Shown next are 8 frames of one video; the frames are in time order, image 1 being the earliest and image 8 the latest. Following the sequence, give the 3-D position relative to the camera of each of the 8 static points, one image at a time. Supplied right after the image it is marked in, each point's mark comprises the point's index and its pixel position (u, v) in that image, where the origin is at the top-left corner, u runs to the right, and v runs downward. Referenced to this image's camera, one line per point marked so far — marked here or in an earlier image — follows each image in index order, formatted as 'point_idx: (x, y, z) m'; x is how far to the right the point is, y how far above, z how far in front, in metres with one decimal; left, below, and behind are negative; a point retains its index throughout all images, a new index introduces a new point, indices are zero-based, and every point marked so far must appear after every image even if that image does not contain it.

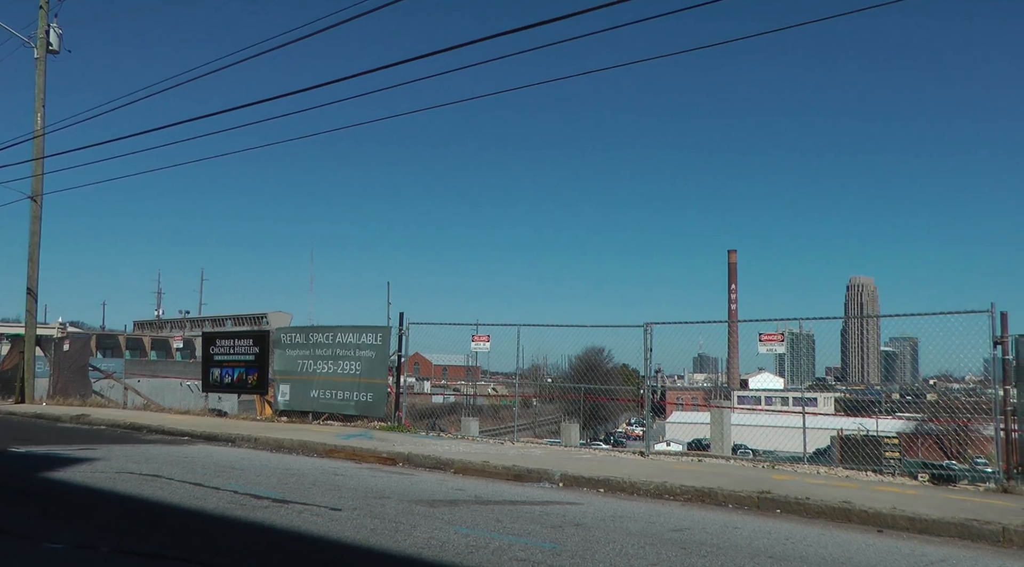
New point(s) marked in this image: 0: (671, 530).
0: (+1.8, -2.8, +9.3) m
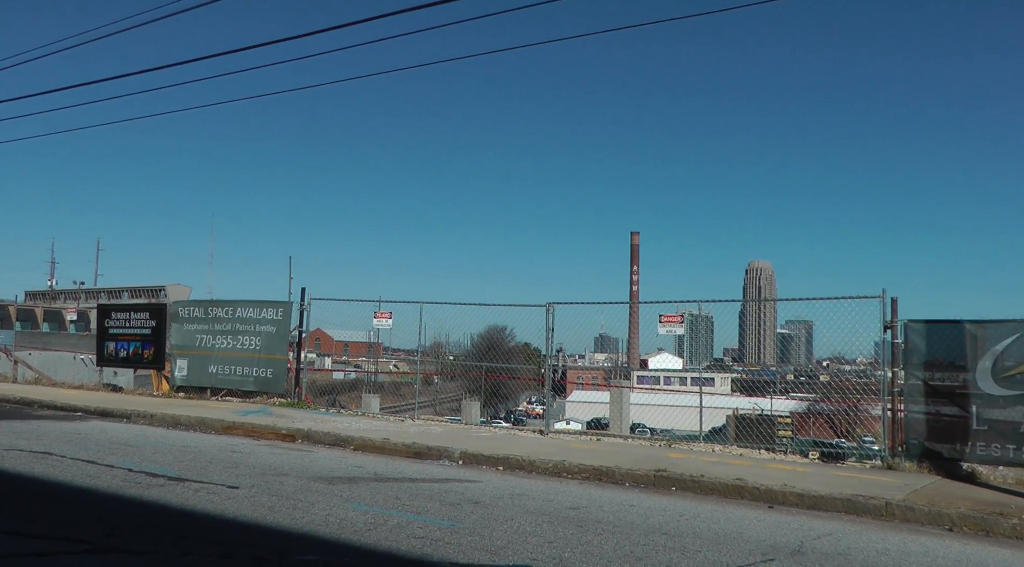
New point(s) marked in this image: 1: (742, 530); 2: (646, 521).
0: (+0.6, -2.5, +9.4) m
1: (+2.5, -2.7, +9.0) m
2: (+1.5, -2.6, +9.1) m
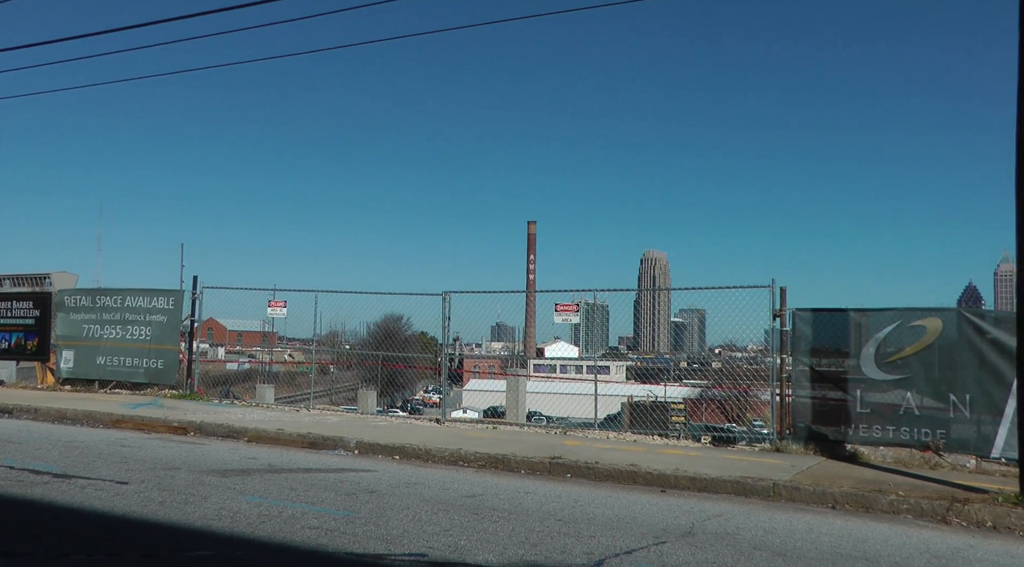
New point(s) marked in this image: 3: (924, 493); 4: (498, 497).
0: (-0.5, -2.4, +9.4) m
1: (+1.4, -2.5, +9.1) m
2: (+0.3, -2.5, +9.3) m
3: (+4.5, -2.3, +9.2) m
4: (-0.2, -2.4, +9.4) m
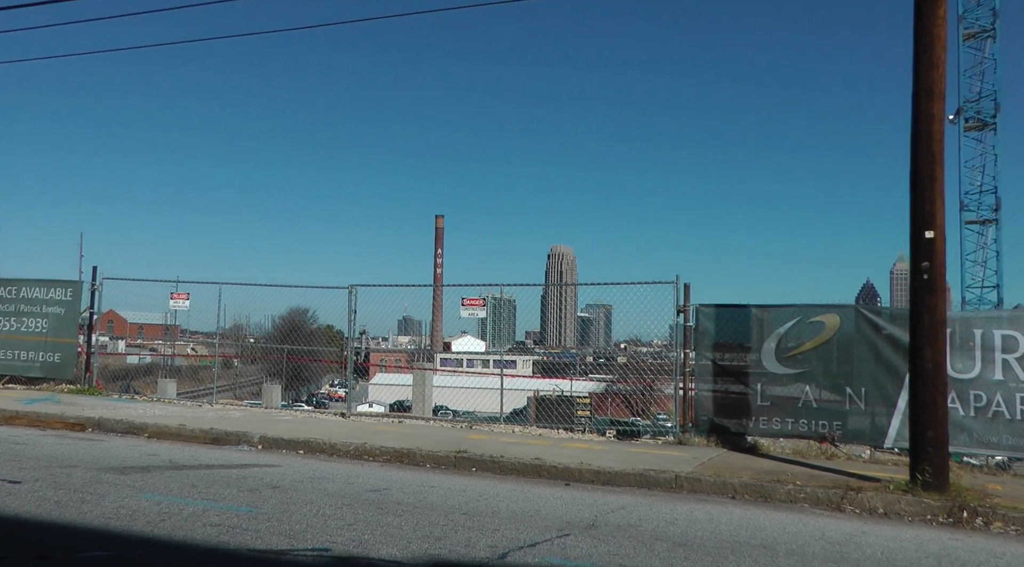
0: (-1.6, -2.3, +9.4) m
1: (+0.3, -2.5, +9.2) m
2: (-0.7, -2.4, +9.2) m
3: (+3.4, -2.2, +9.4) m
4: (-1.2, -2.4, +9.3) m
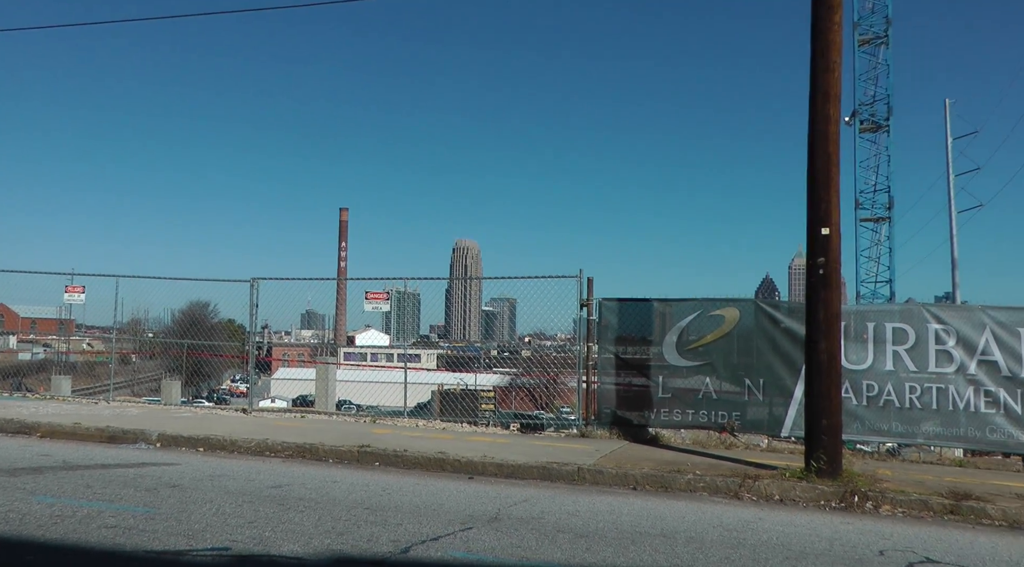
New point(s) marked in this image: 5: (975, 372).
0: (-2.7, -2.3, +9.2) m
1: (-0.8, -2.4, +9.2) m
2: (-1.8, -2.4, +9.2) m
3: (+2.4, -2.2, +9.5) m
4: (-2.3, -2.3, +9.2) m
5: (+5.4, -1.0, +9.8) m
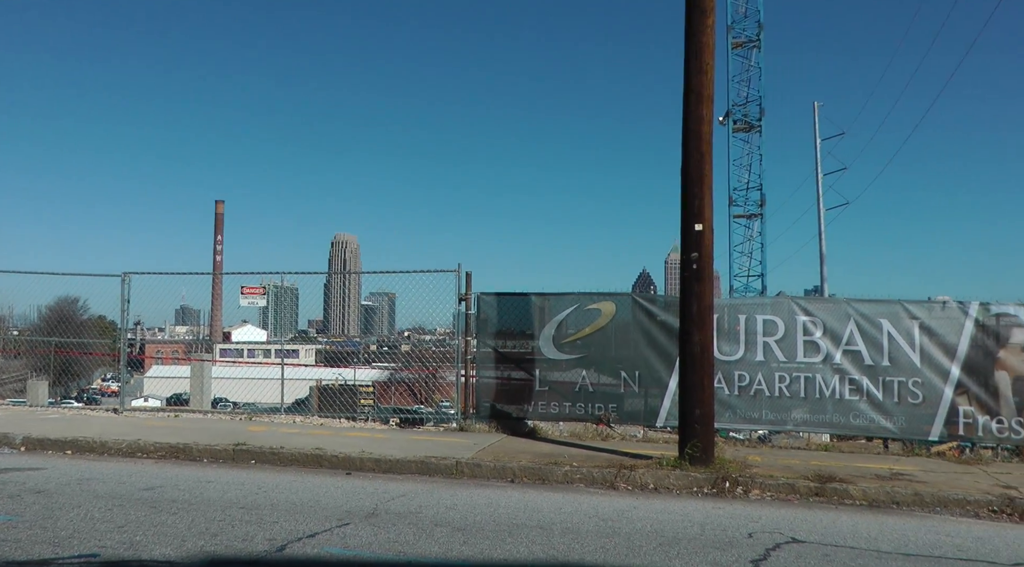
0: (-4.0, -2.2, +9.0) m
1: (-2.1, -2.3, +9.1) m
2: (-3.1, -2.3, +9.0) m
3: (+1.0, -2.1, +9.7) m
4: (-3.6, -2.2, +9.0) m
5: (+4.0, -1.0, +10.2) m
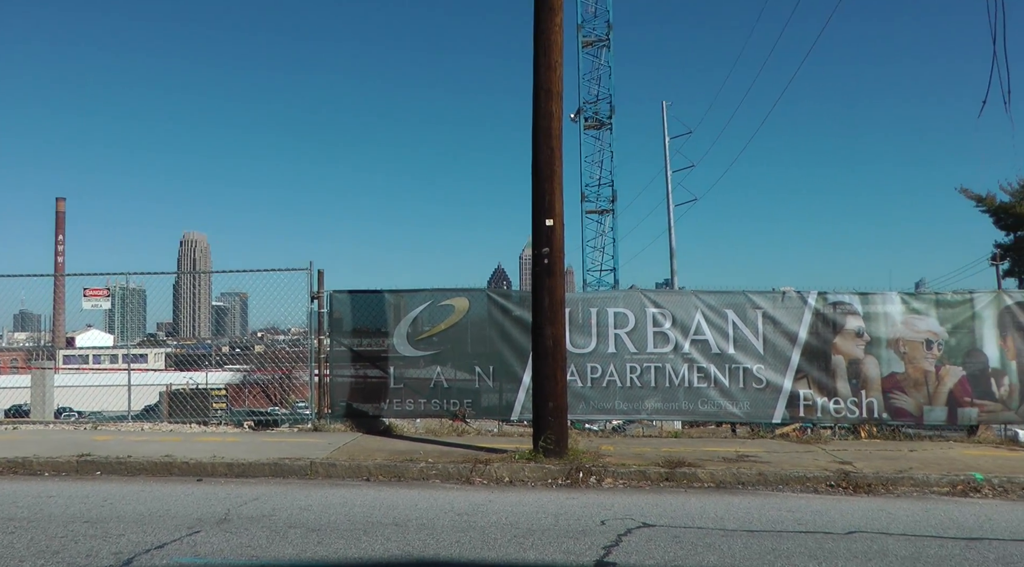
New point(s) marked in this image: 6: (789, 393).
0: (-5.6, -2.3, +8.7) m
1: (-3.7, -2.4, +8.9) m
2: (-4.7, -2.4, +8.8) m
3: (-0.7, -2.1, +9.8) m
4: (-5.2, -2.3, +8.7) m
5: (+2.2, -0.8, +10.5) m
6: (+3.5, -1.4, +10.7) m
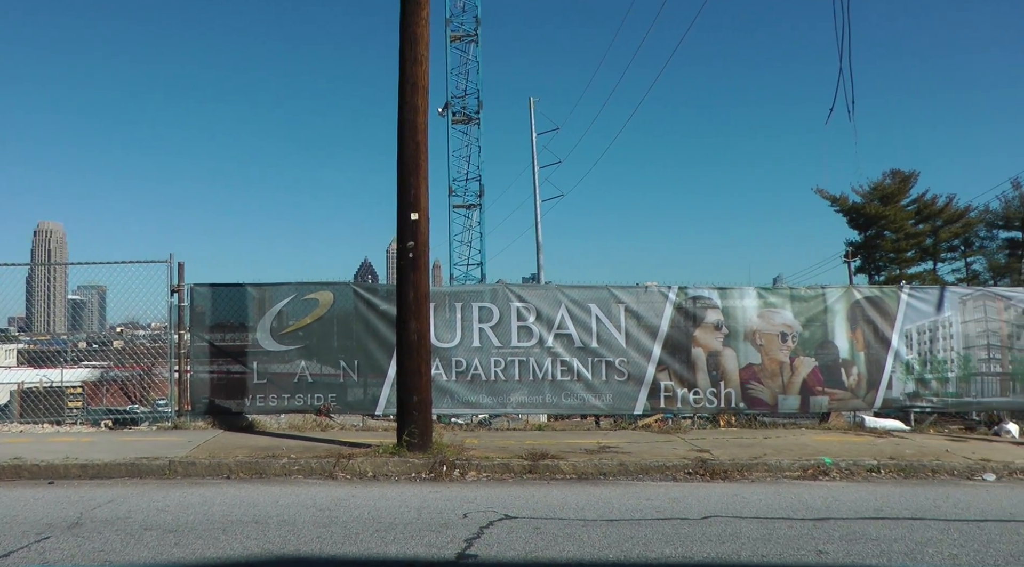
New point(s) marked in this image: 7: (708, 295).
0: (-7.1, -2.3, +8.3) m
1: (-5.2, -2.4, +8.7) m
2: (-6.2, -2.4, +8.5) m
3: (-2.2, -2.0, +9.8) m
4: (-6.7, -2.3, +8.4) m
5: (+0.6, -0.7, +10.7) m
6: (+1.9, -1.3, +11.0) m
7: (+2.7, -0.1, +11.0) m
